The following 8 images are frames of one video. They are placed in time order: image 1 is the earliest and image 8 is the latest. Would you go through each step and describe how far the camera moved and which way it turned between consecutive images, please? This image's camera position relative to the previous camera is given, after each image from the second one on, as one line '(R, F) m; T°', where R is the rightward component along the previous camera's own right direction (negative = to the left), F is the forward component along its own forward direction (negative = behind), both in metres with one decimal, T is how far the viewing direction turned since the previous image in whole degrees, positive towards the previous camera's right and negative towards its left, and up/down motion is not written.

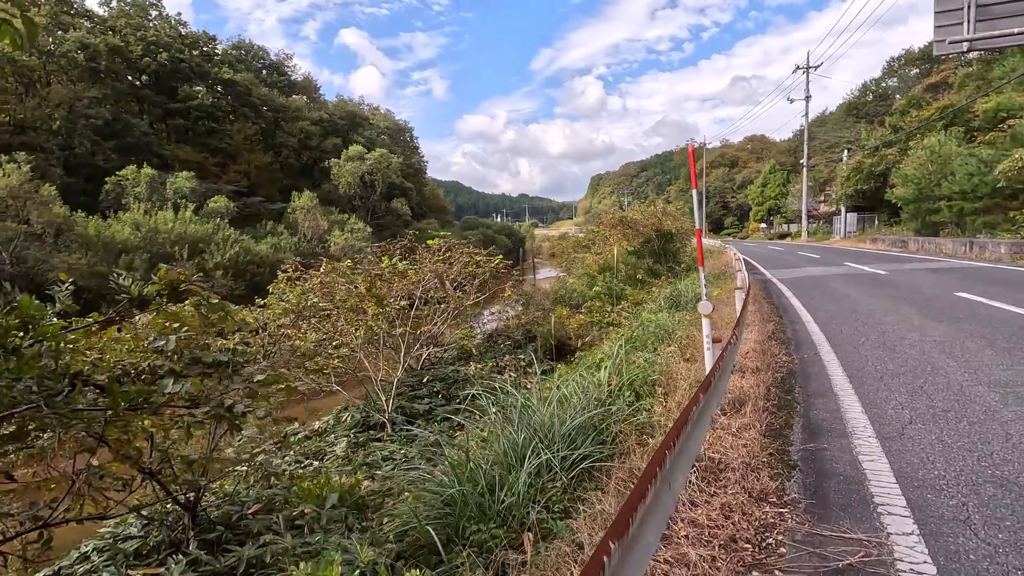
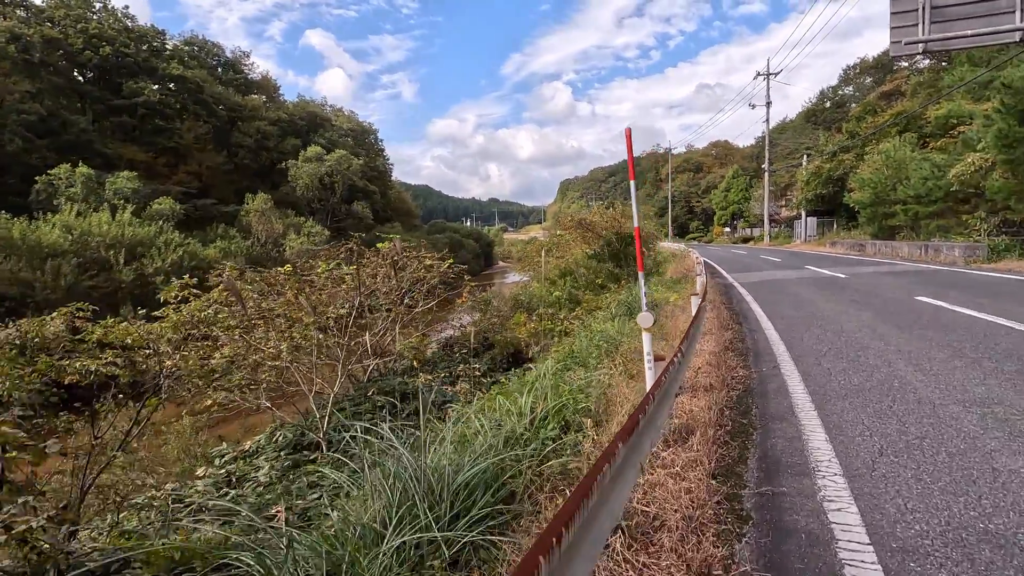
(+0.3, +0.5) m; +3°
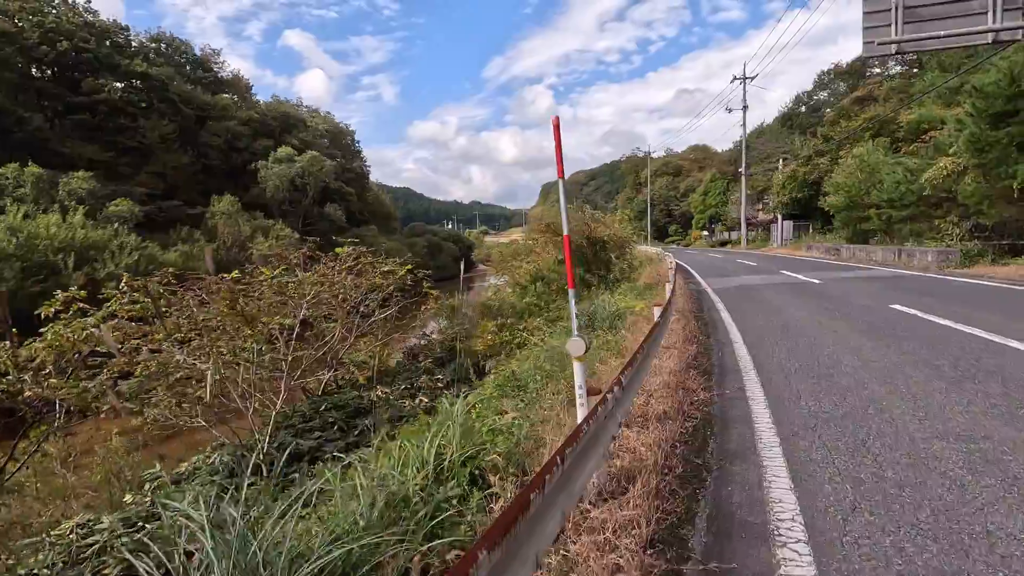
(+0.3, +0.4) m; +2°
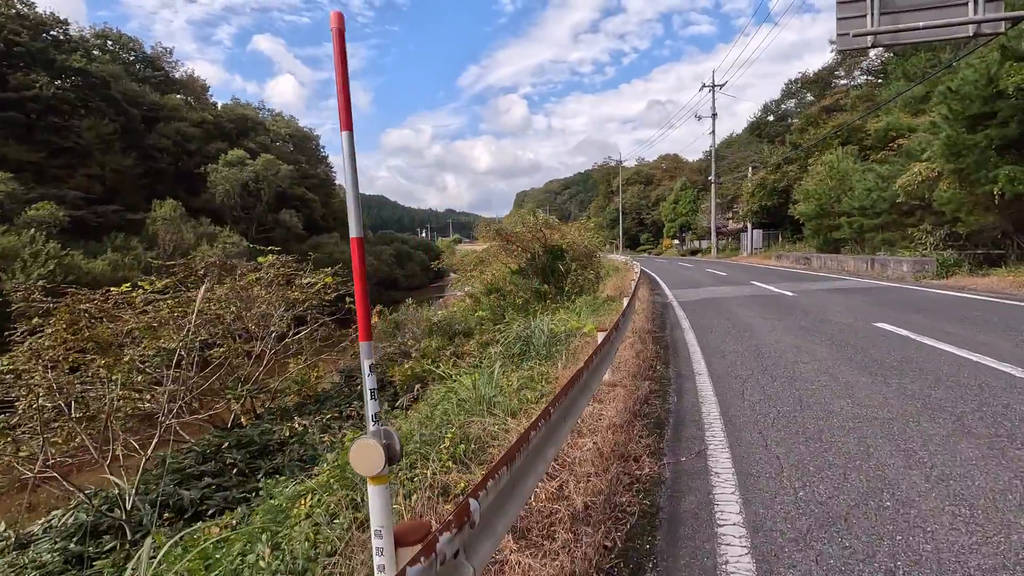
(+0.5, +1.0) m; +3°
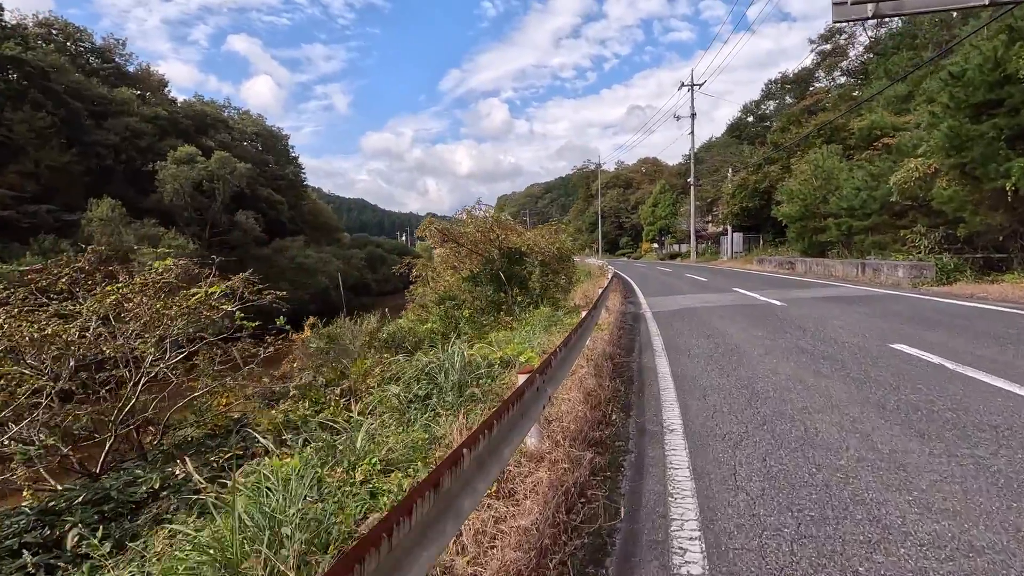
(+0.5, +1.3) m; +2°
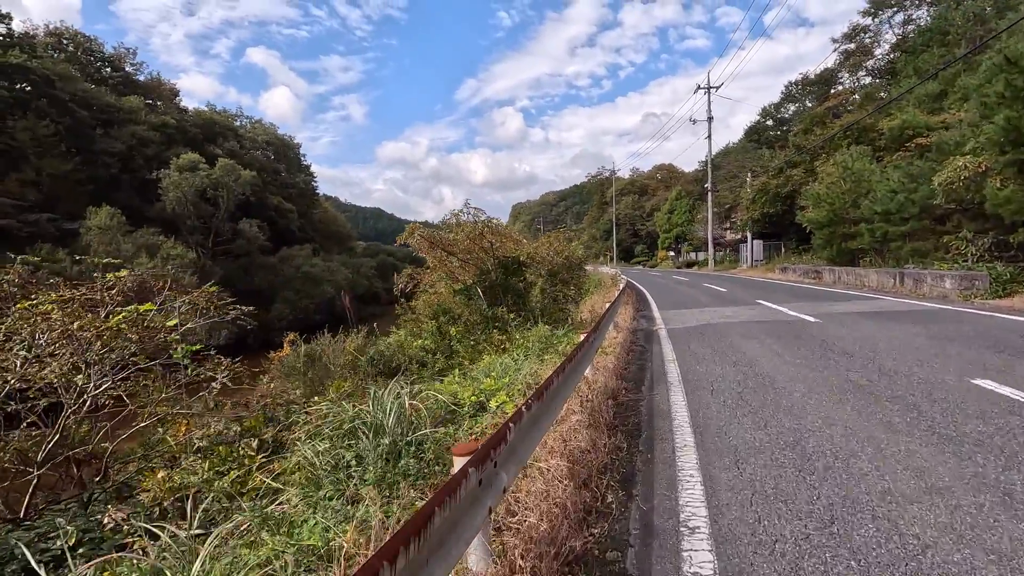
(+0.3, +0.9) m; -2°
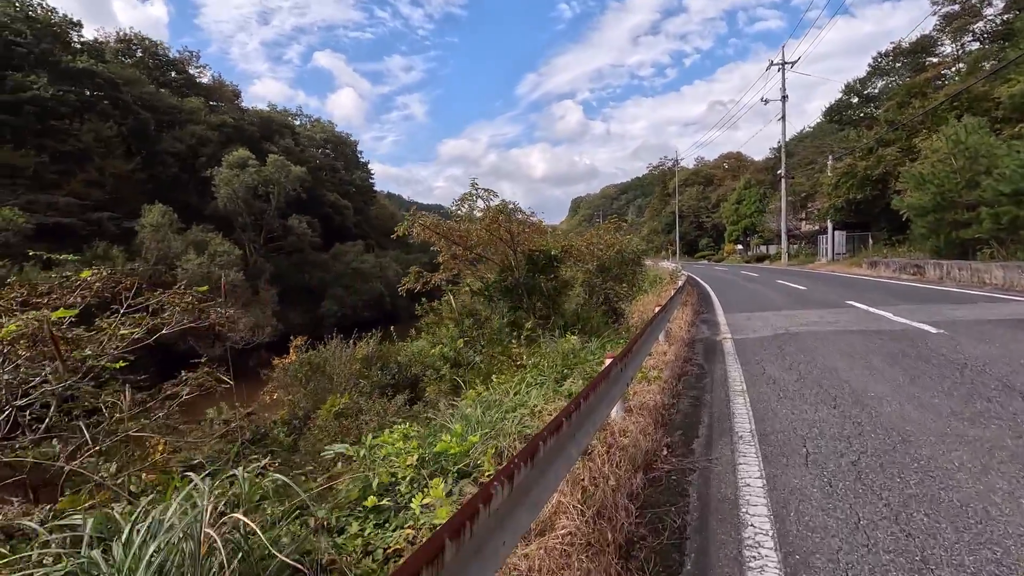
(+0.4, +1.3) m; -6°
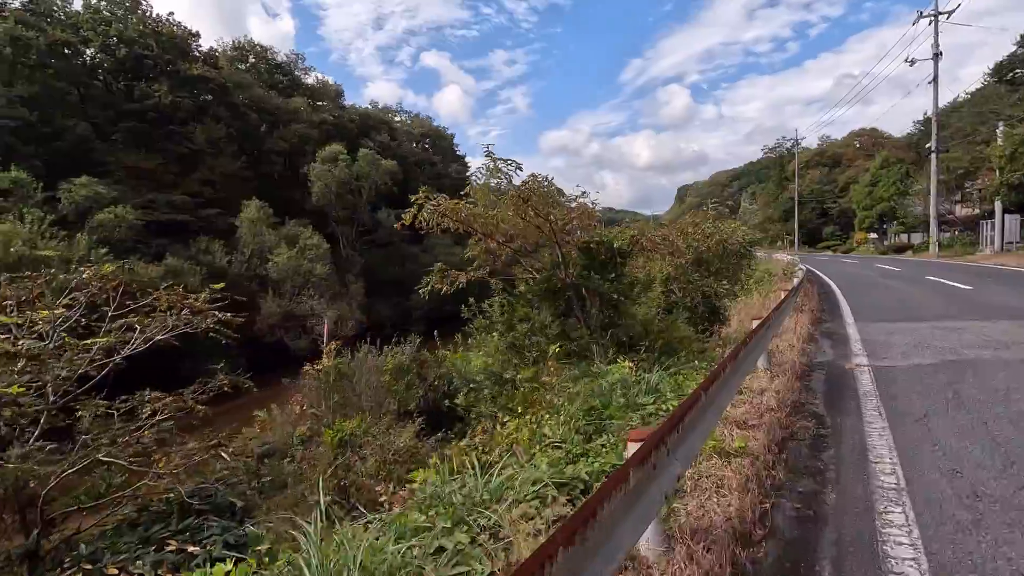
(+0.5, +1.4) m; -11°
